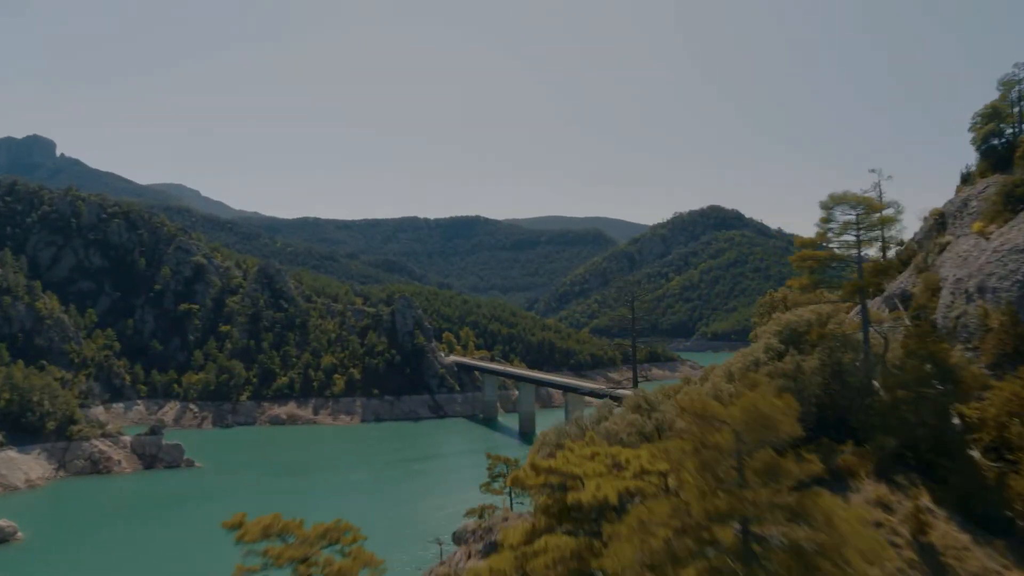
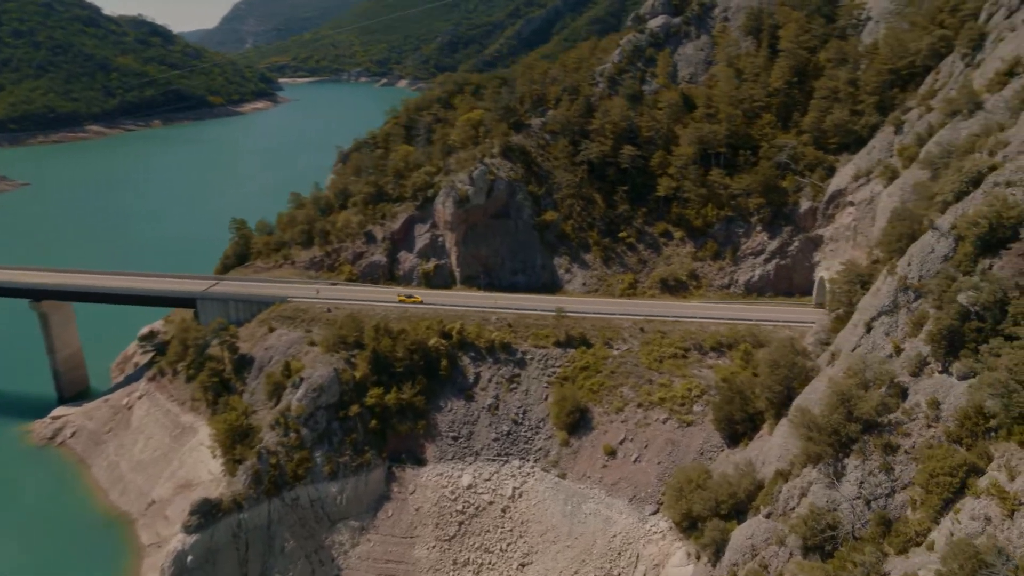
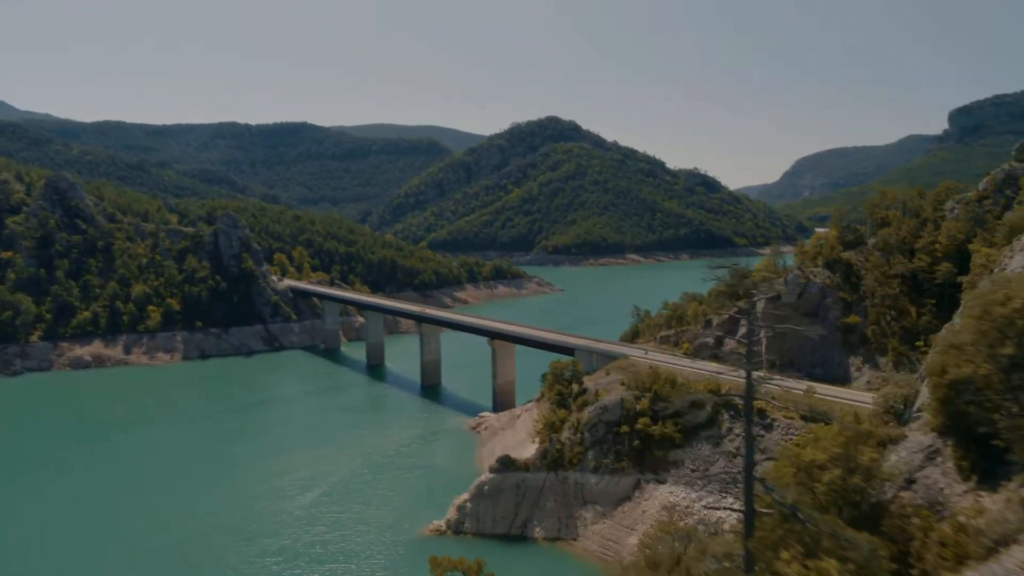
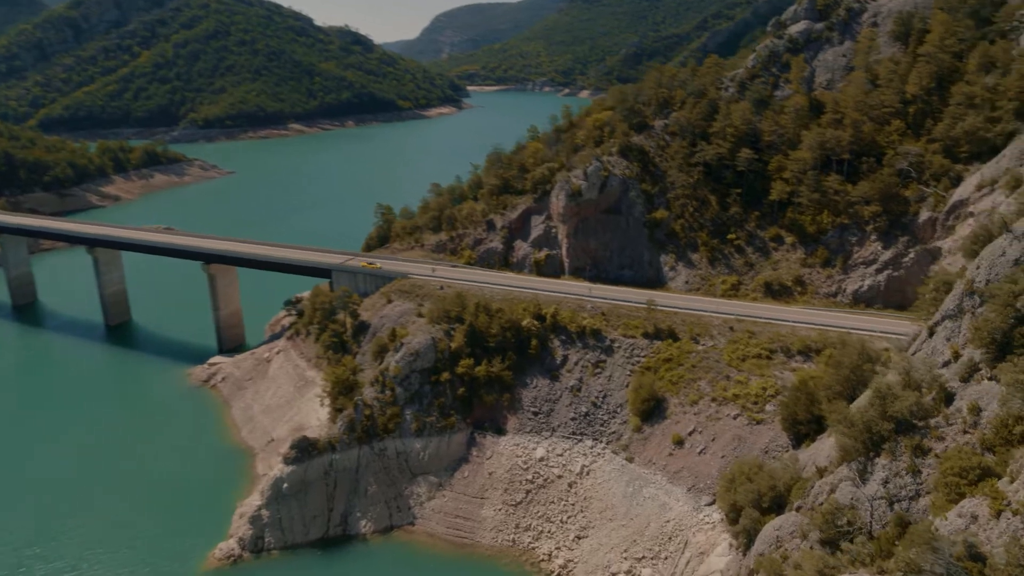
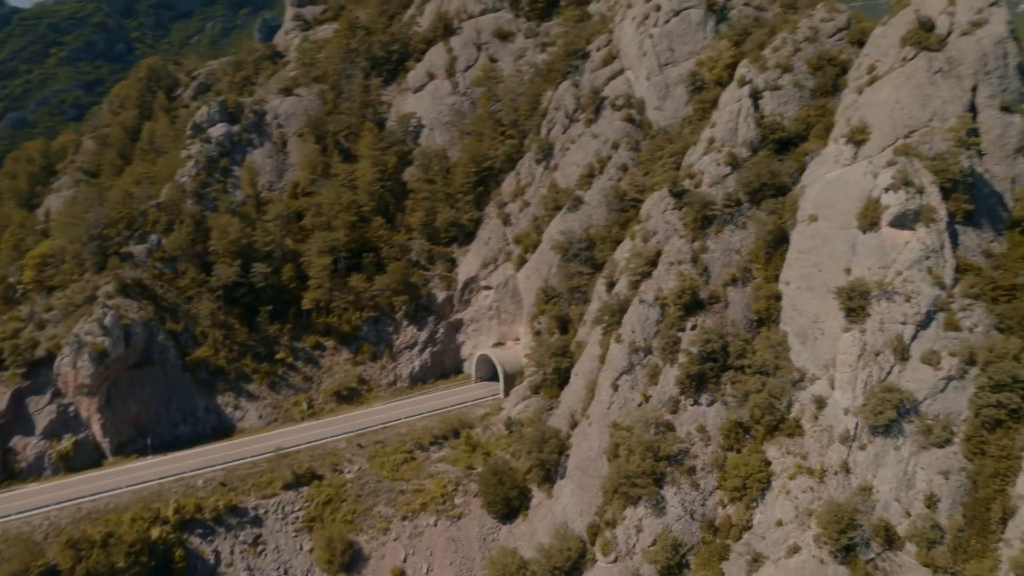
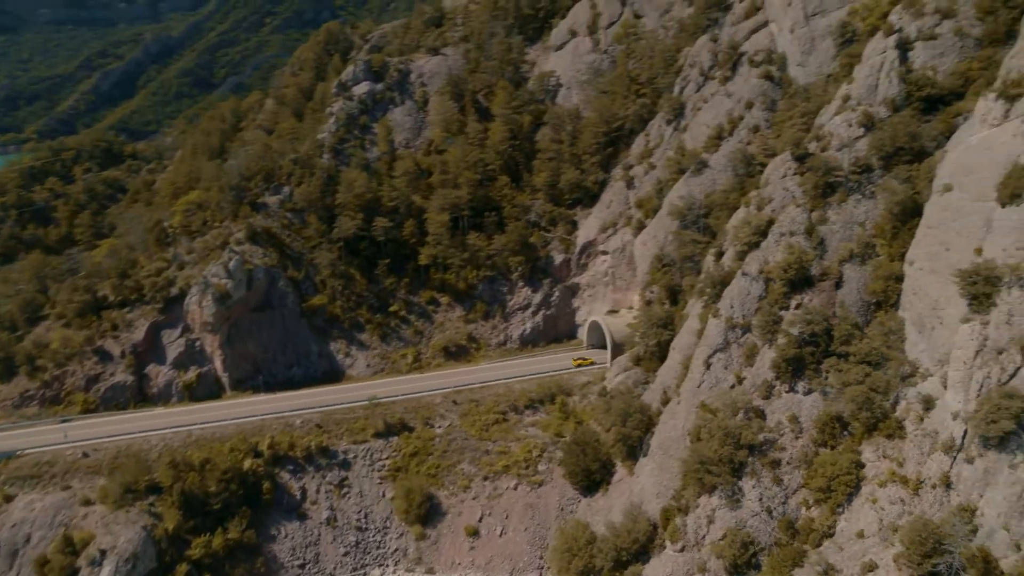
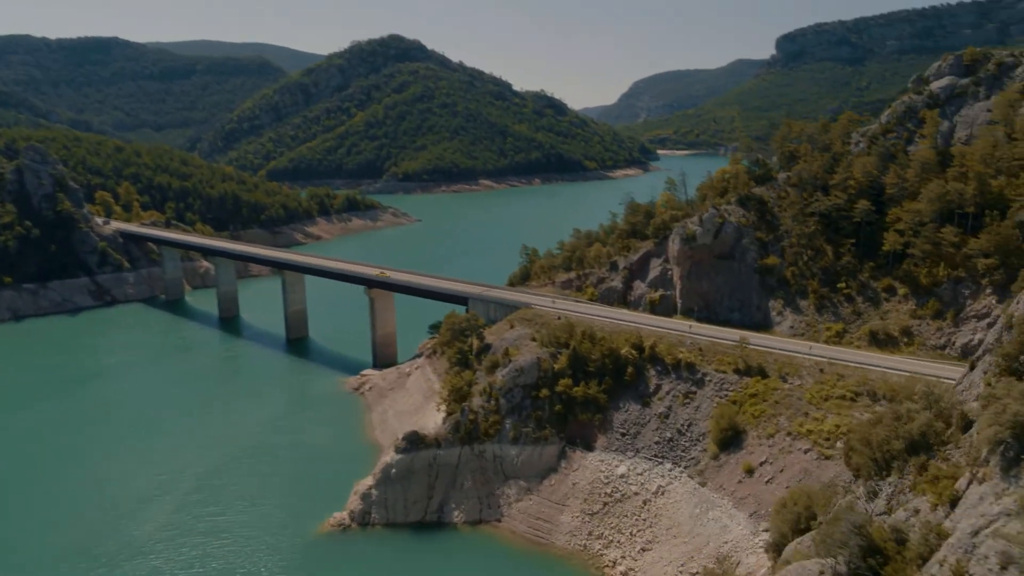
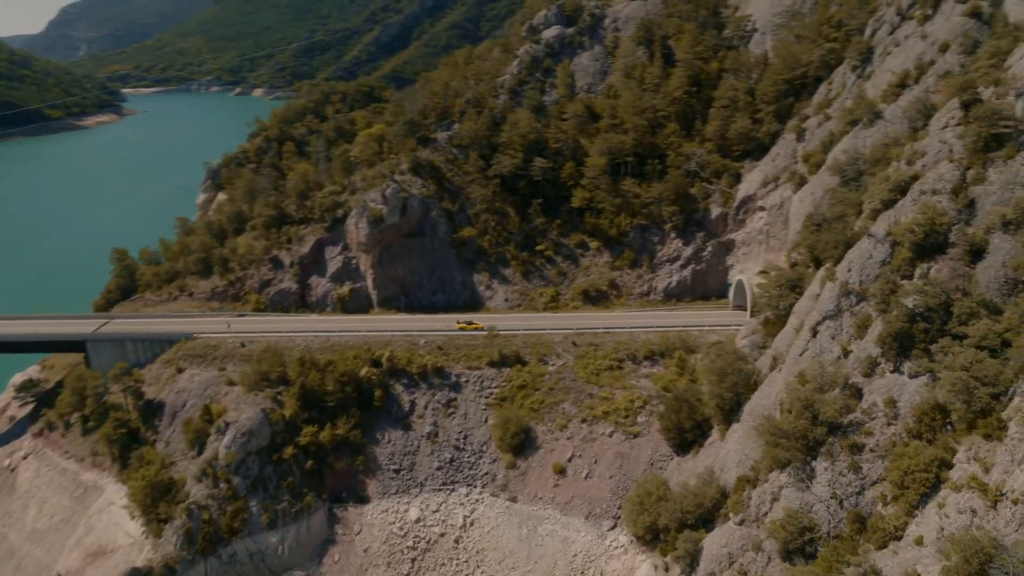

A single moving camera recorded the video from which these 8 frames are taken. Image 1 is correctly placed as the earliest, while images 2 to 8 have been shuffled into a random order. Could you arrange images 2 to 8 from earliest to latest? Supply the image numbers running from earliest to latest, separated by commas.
3, 7, 4, 2, 8, 6, 5
